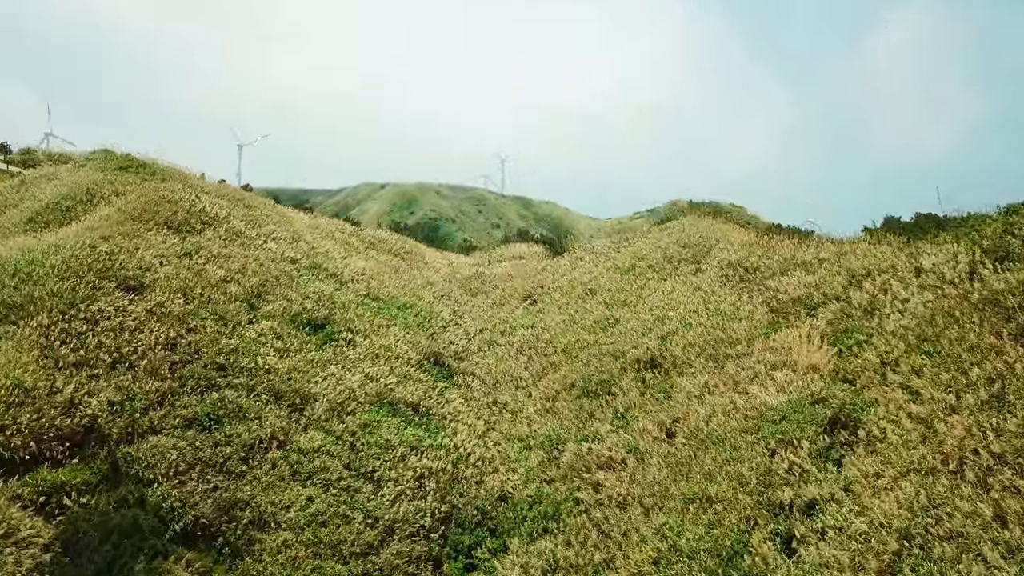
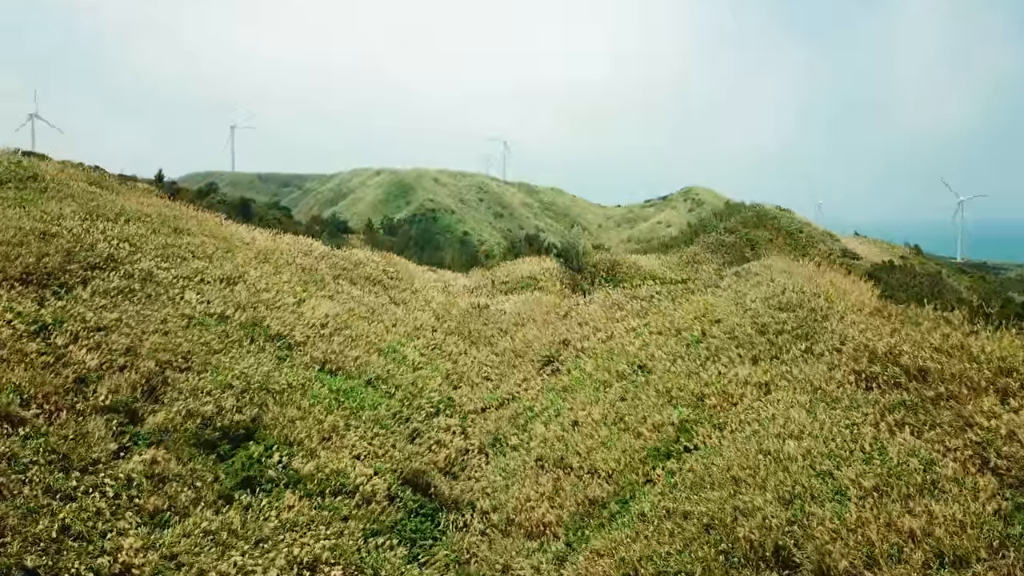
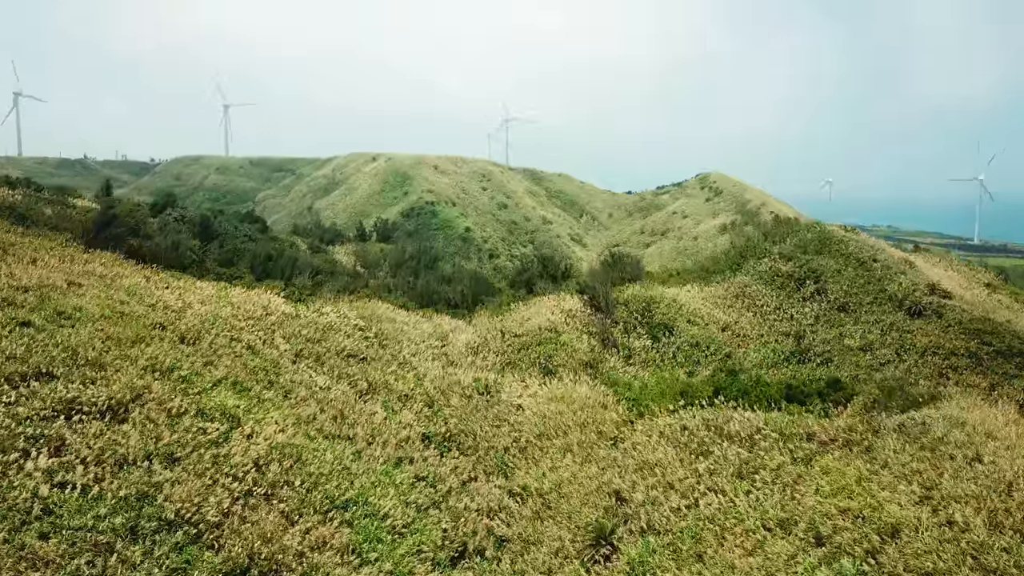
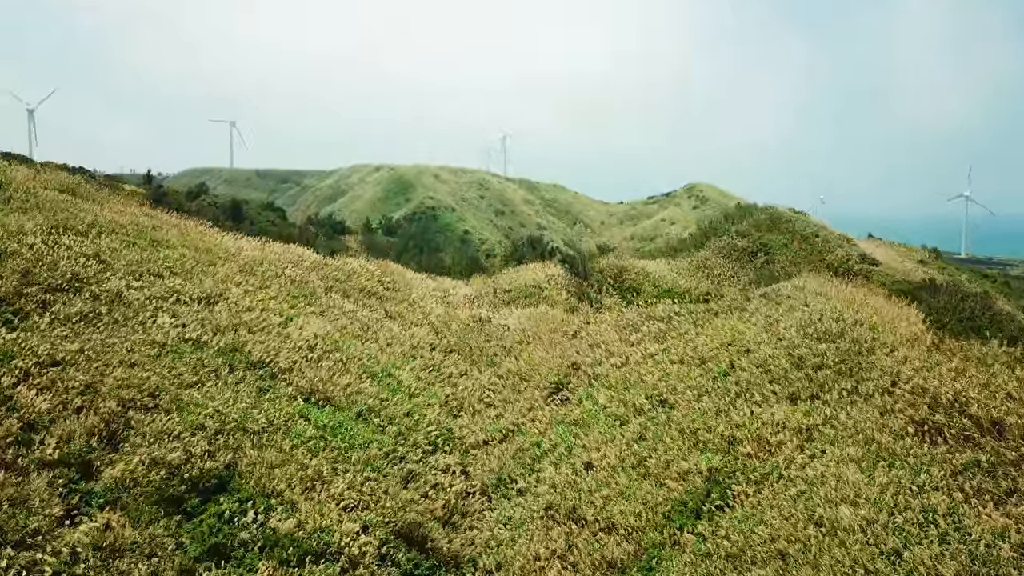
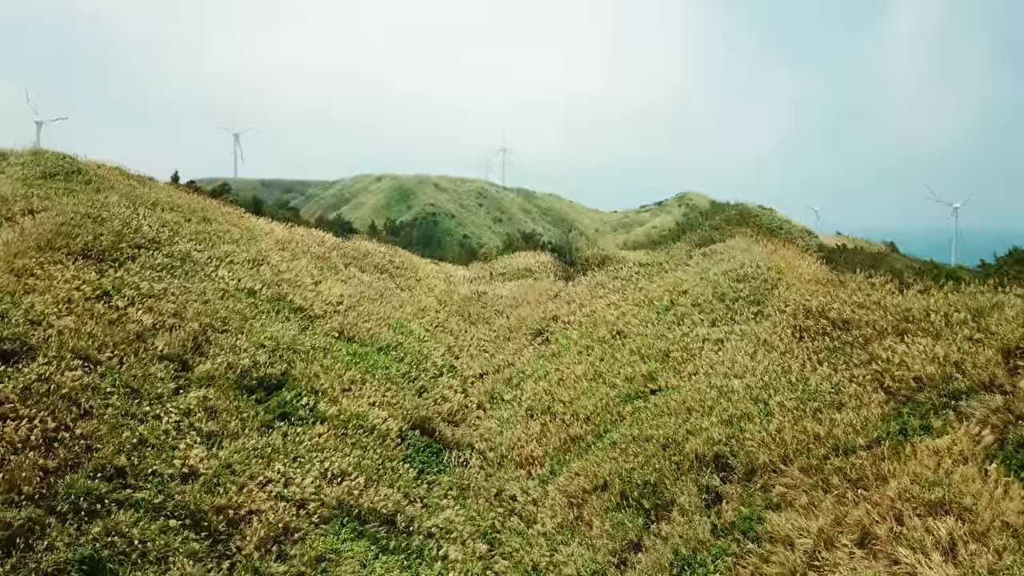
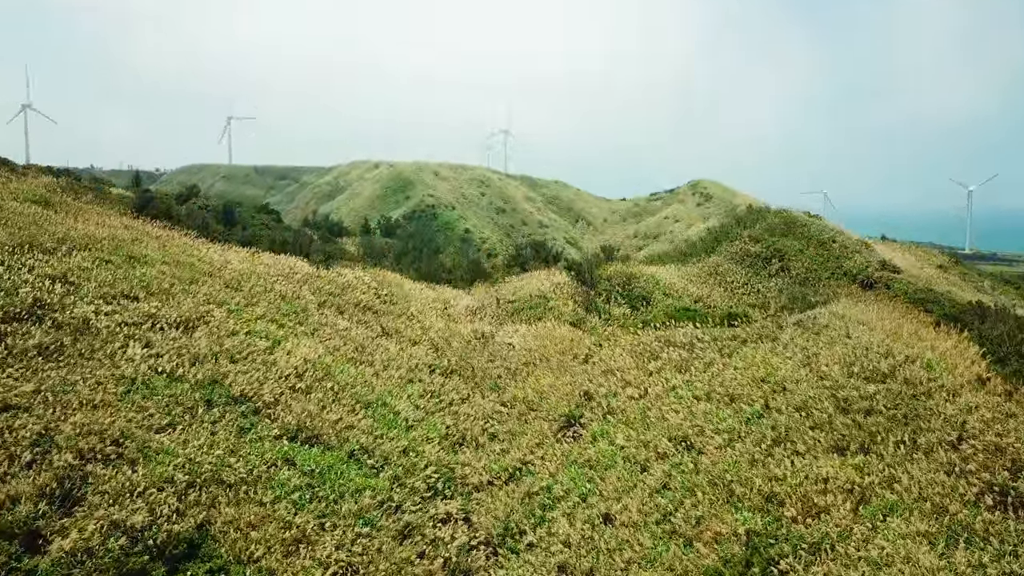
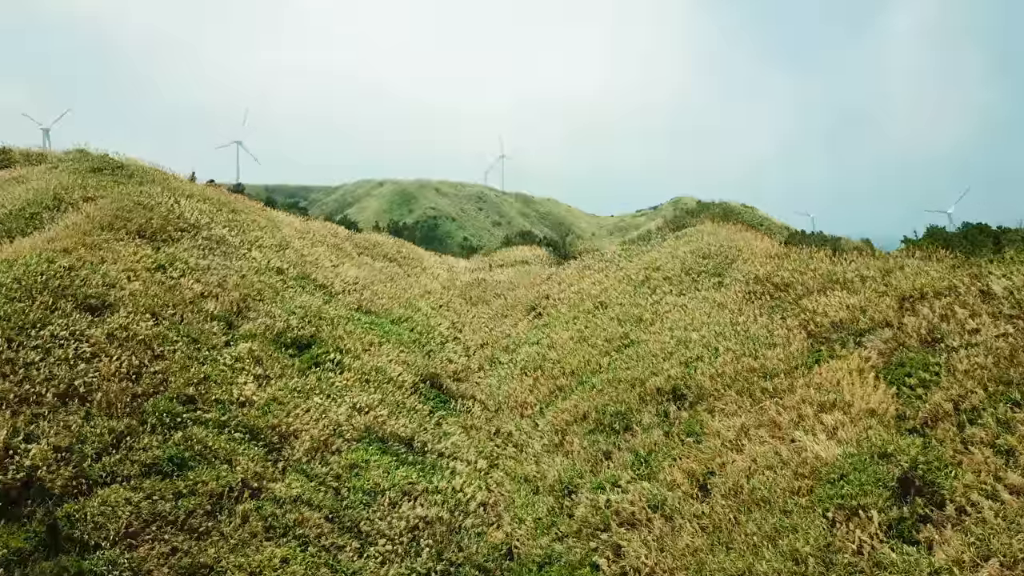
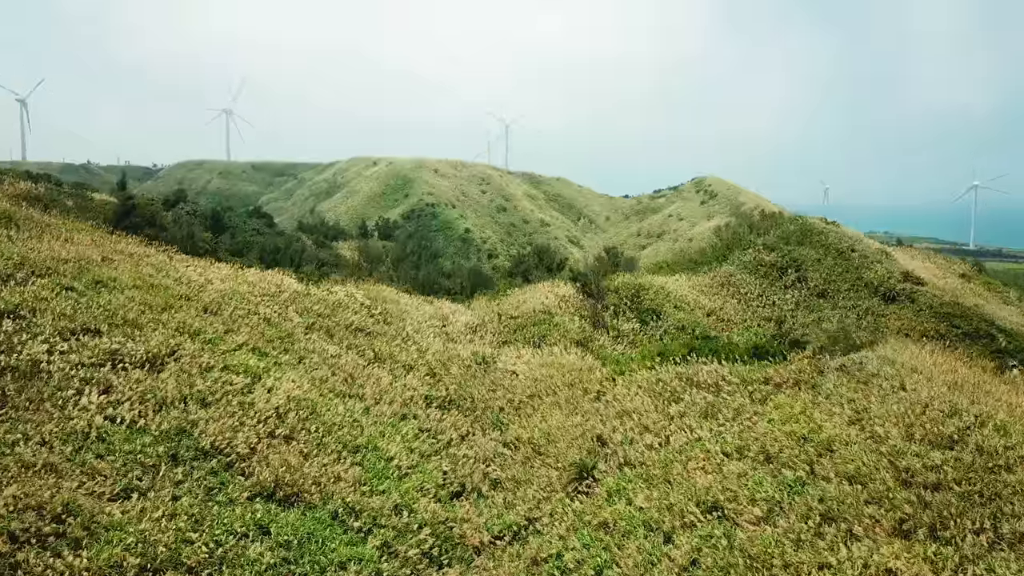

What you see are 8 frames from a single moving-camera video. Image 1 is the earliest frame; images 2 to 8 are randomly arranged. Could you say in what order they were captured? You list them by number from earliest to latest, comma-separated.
7, 5, 2, 4, 6, 8, 3
